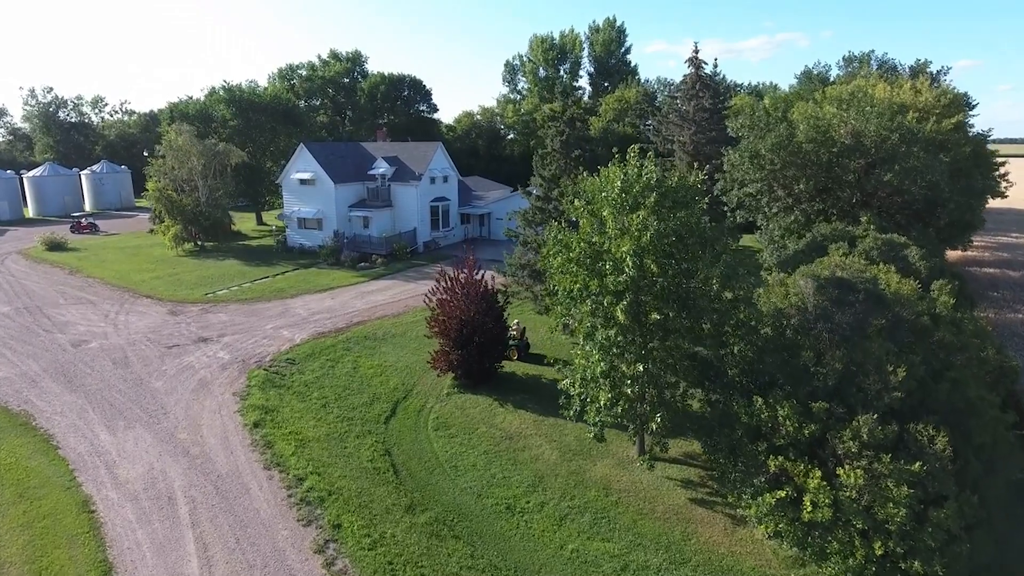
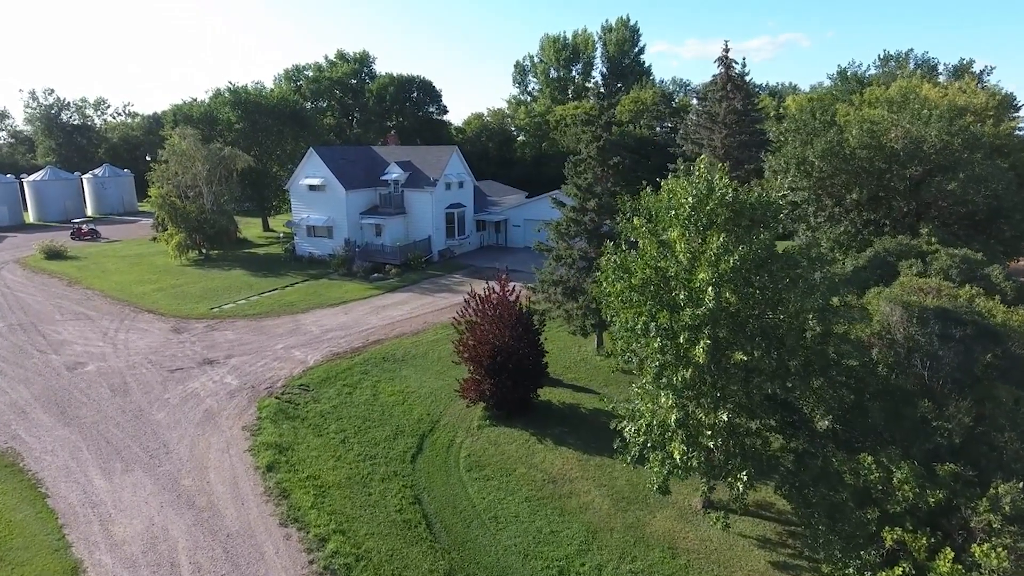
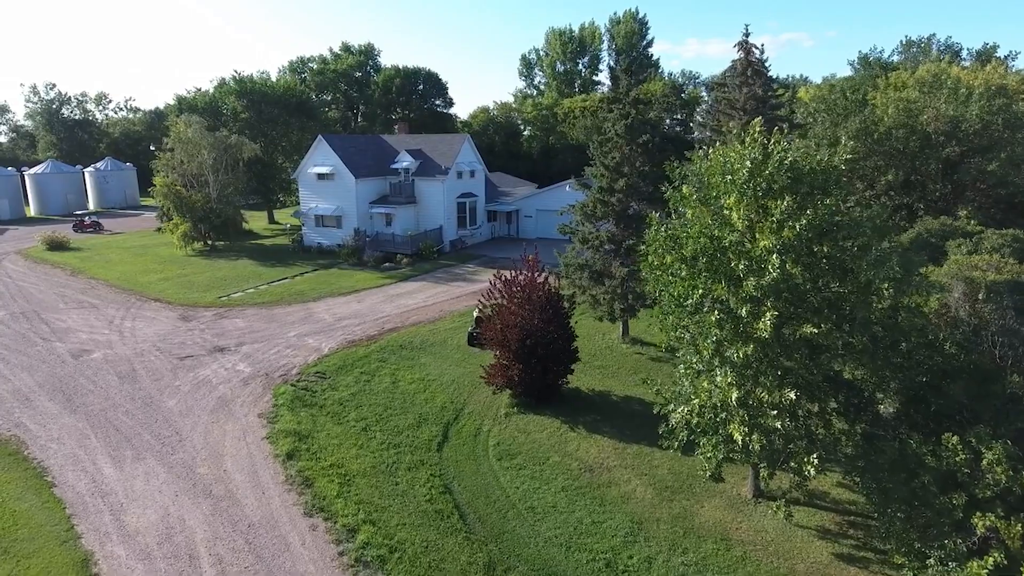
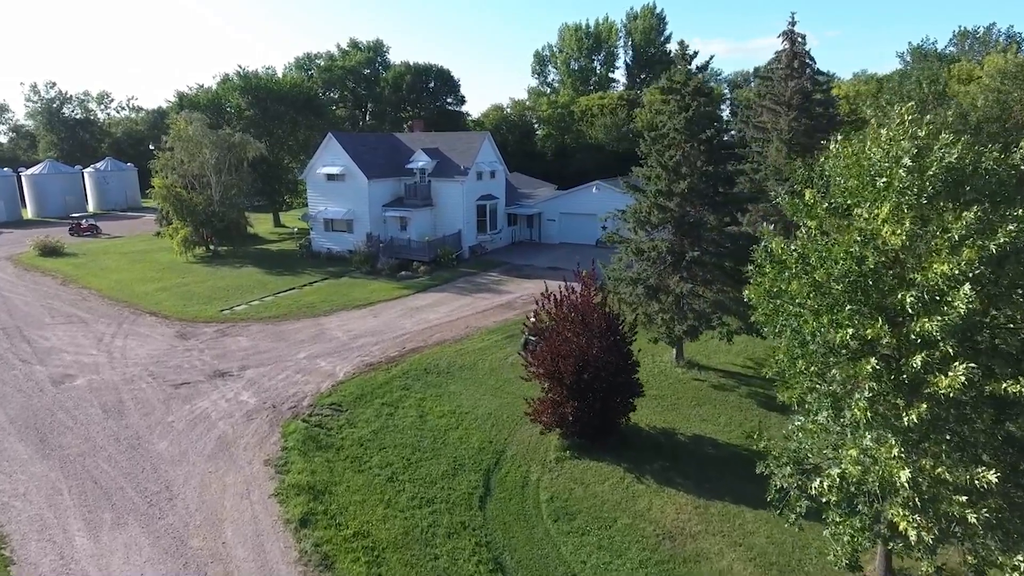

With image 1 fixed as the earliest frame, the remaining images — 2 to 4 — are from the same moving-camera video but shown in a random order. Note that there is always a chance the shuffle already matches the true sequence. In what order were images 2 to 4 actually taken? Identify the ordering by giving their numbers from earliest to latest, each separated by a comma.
2, 3, 4
